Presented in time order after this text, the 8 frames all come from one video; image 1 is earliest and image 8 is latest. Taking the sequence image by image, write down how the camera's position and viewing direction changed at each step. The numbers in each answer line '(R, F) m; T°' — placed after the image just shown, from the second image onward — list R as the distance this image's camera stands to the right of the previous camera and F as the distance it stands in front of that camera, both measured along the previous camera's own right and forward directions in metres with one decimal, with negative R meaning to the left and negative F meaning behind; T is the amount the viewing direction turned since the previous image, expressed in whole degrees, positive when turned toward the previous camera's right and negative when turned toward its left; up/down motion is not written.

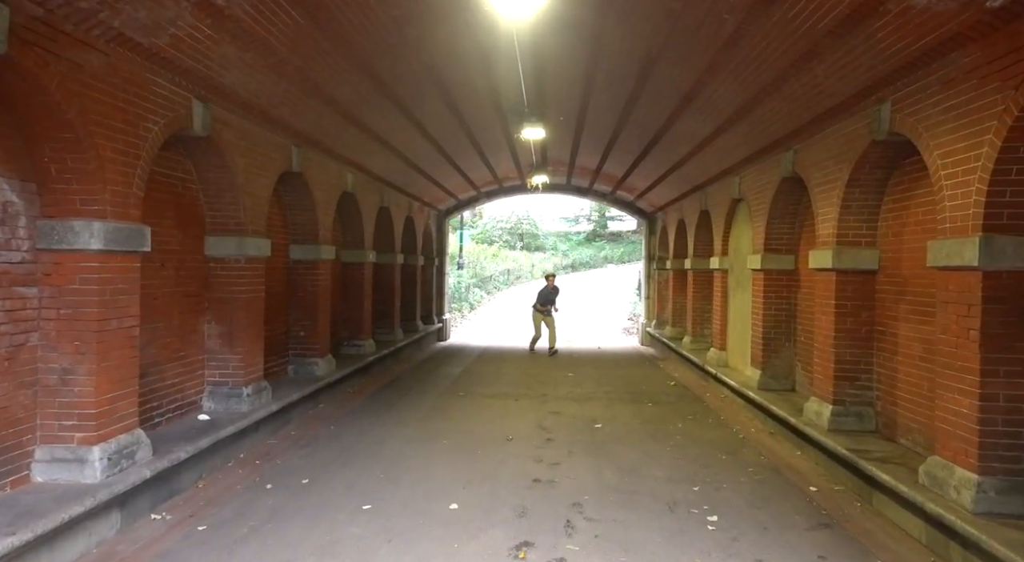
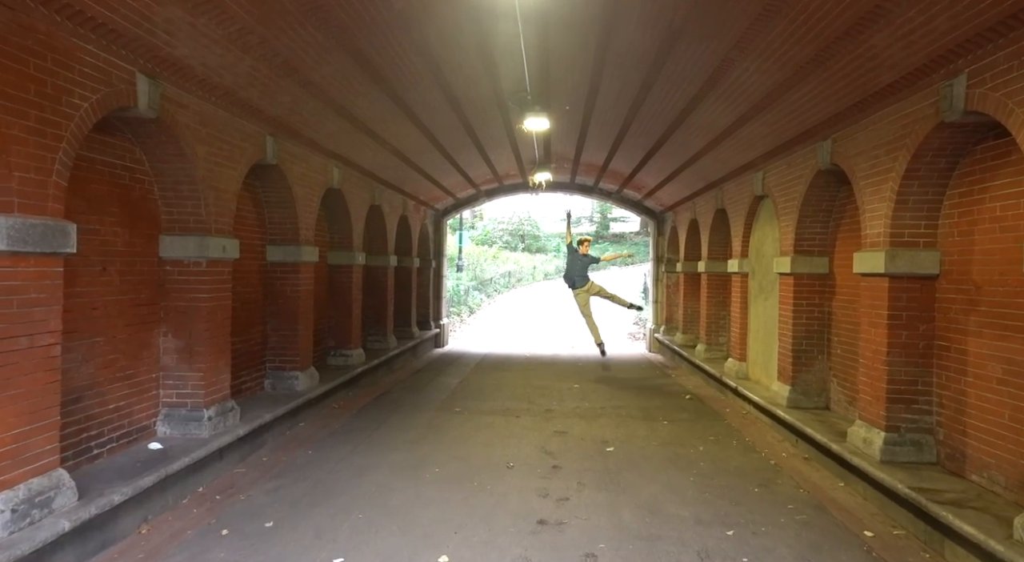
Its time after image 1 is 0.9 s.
(0.0, +0.8) m; 0°
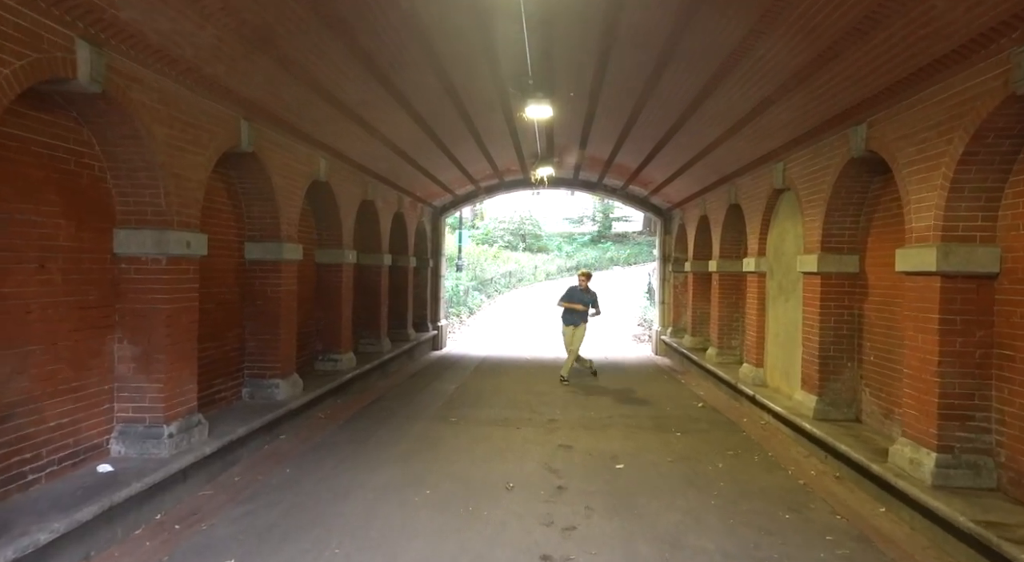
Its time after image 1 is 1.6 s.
(0.0, +0.6) m; 0°
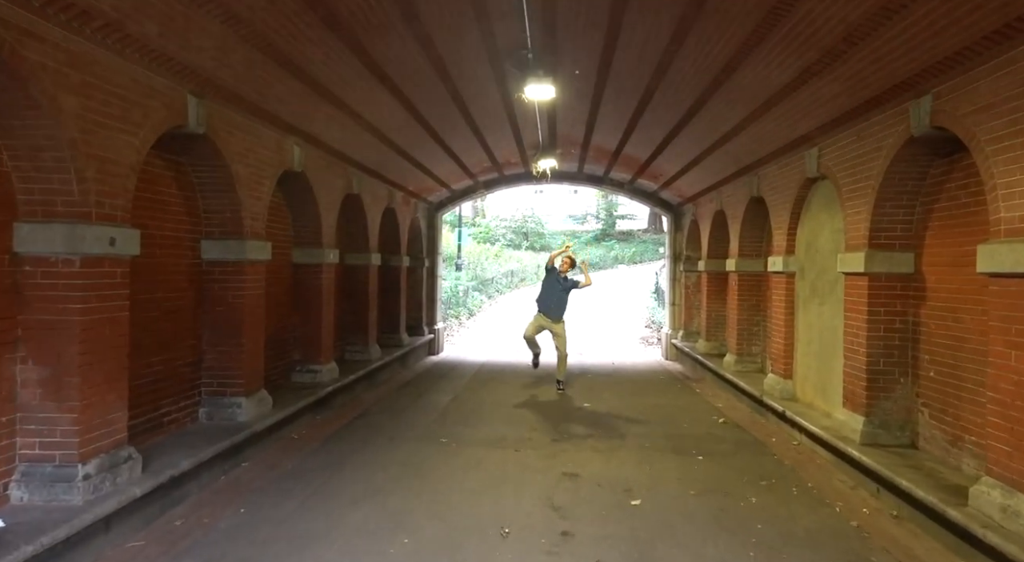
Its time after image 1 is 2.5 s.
(+0.1, +0.8) m; 0°
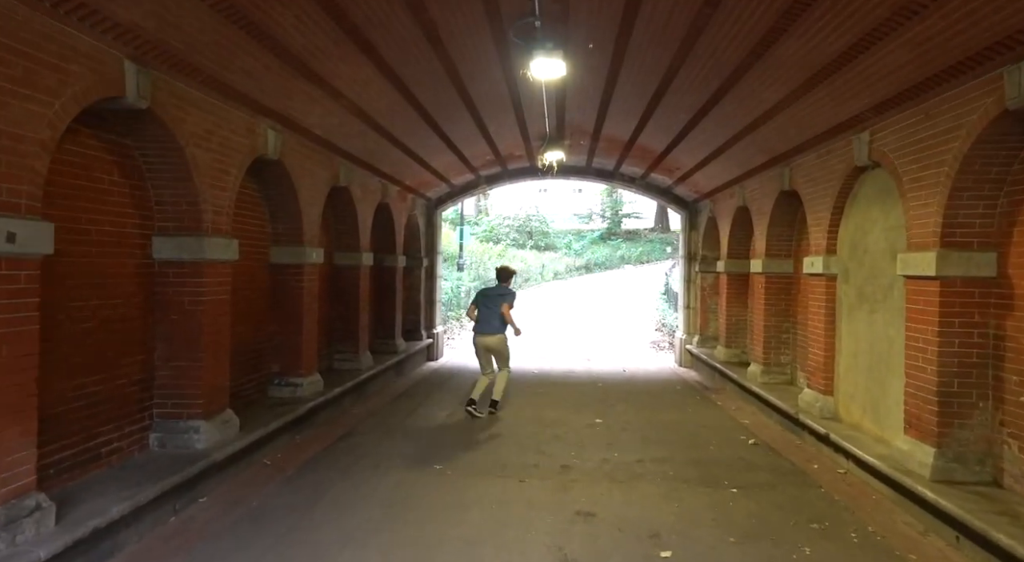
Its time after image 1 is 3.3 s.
(0.0, +0.8) m; 0°
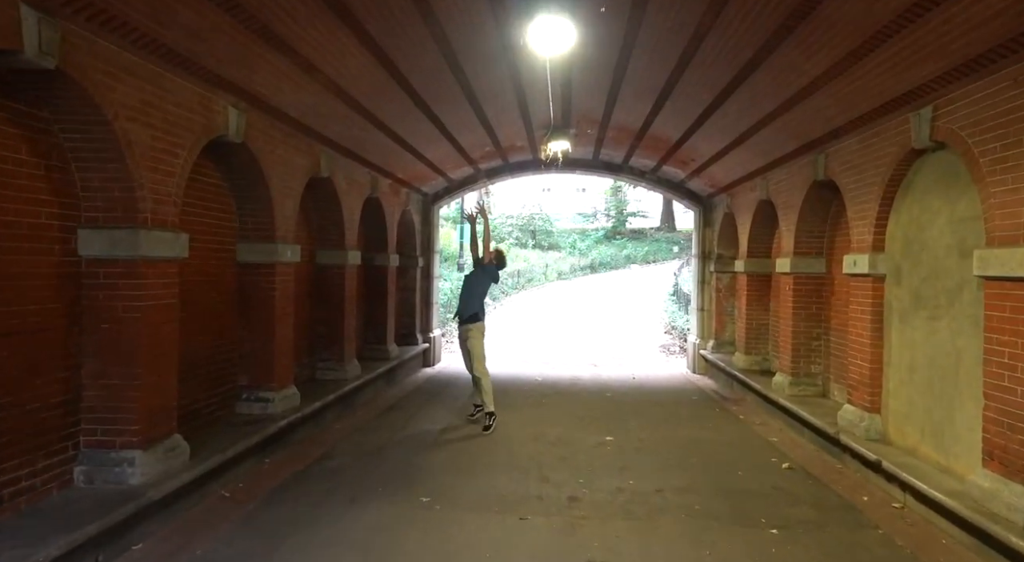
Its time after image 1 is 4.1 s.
(0.0, +0.8) m; 0°
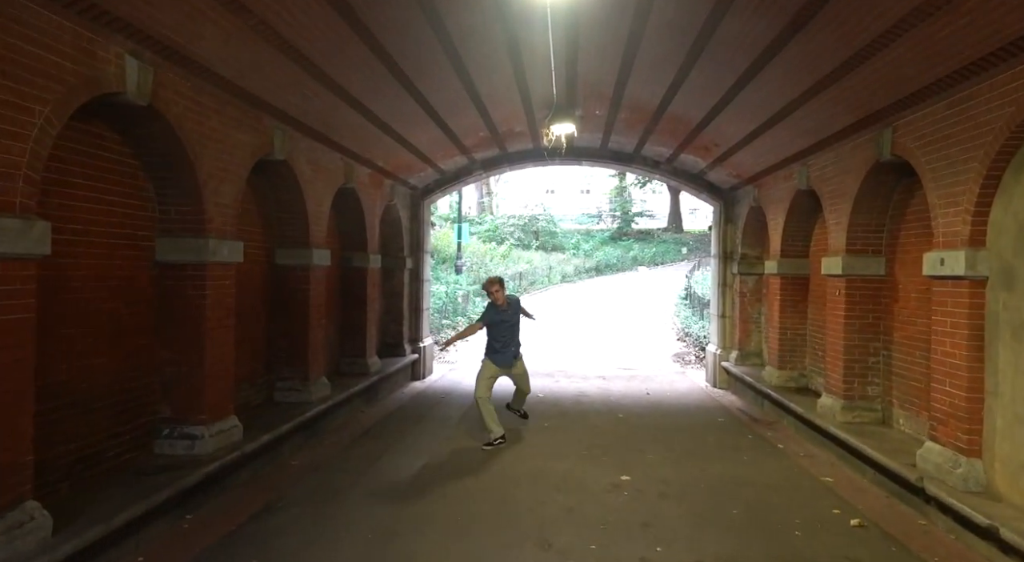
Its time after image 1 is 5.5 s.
(+0.1, +1.2) m; 0°
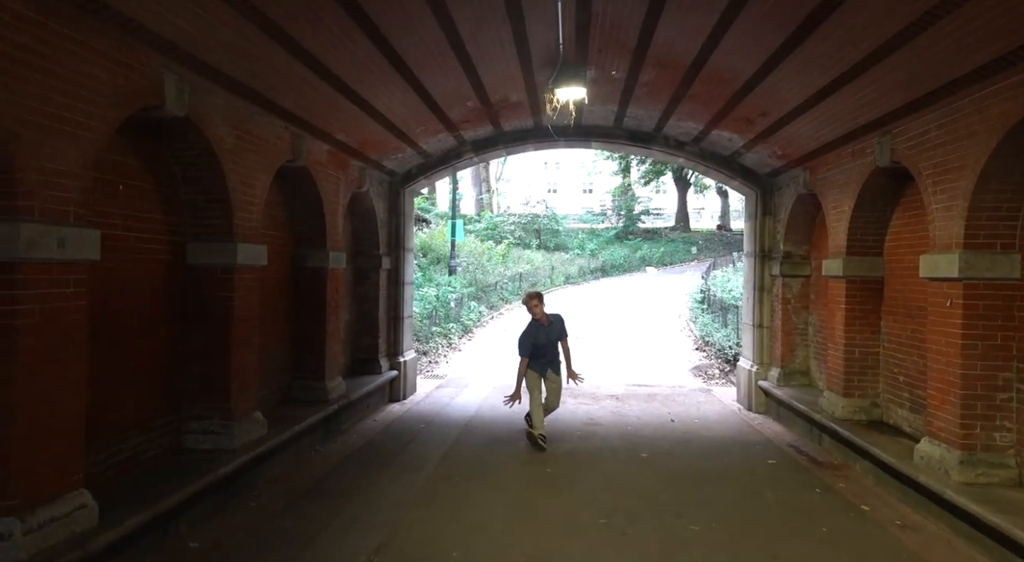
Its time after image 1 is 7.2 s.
(+0.1, +1.7) m; 0°
